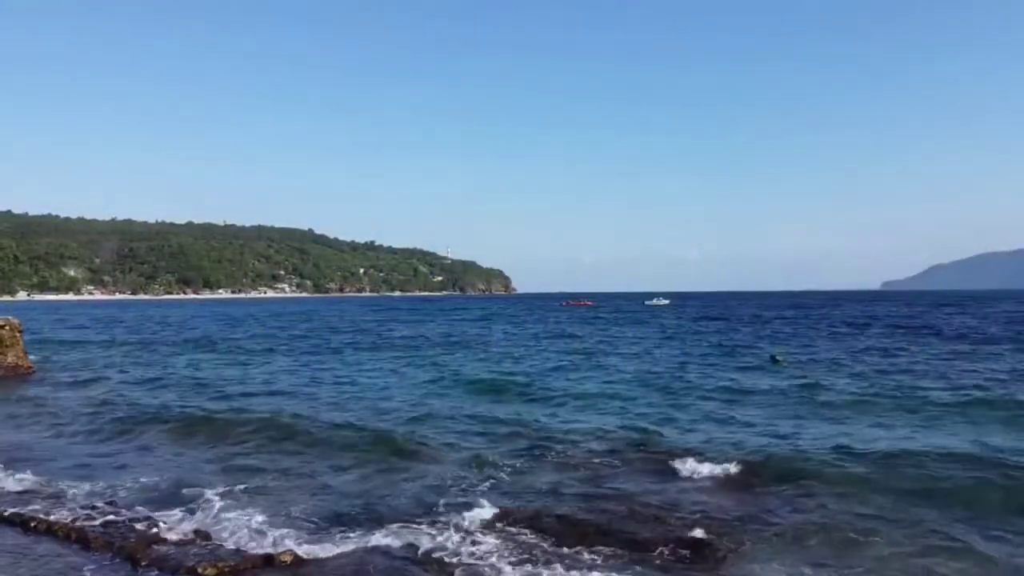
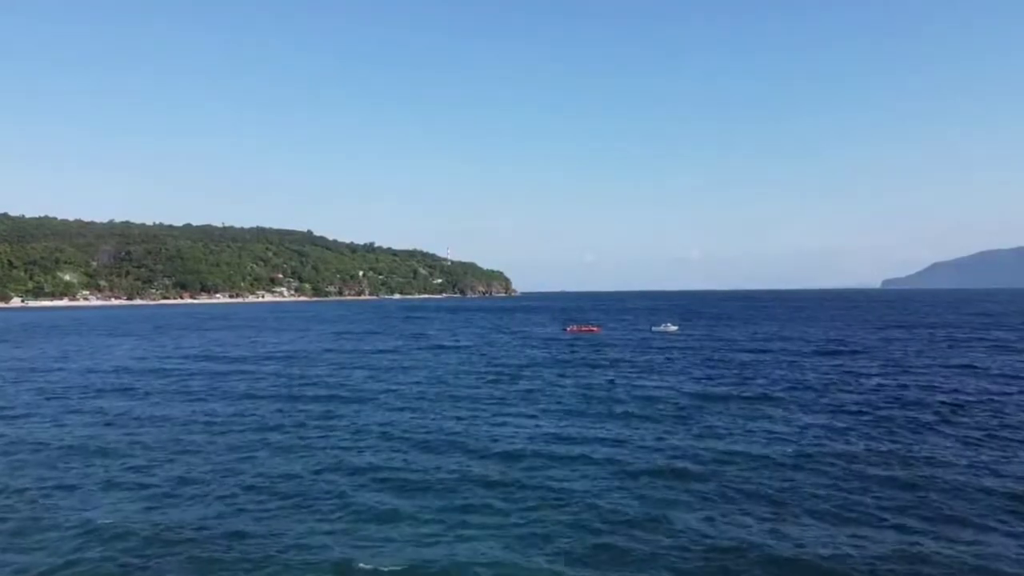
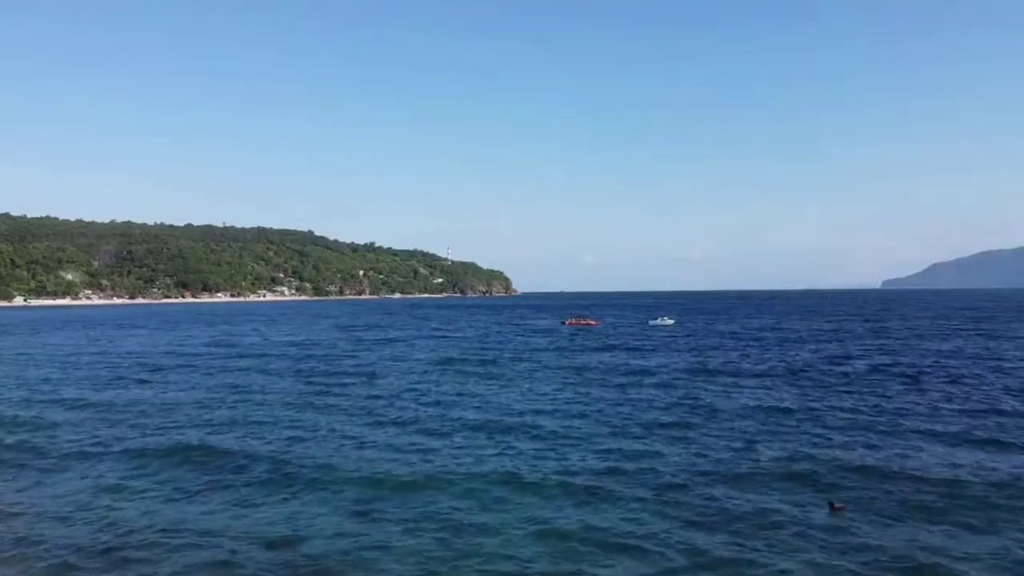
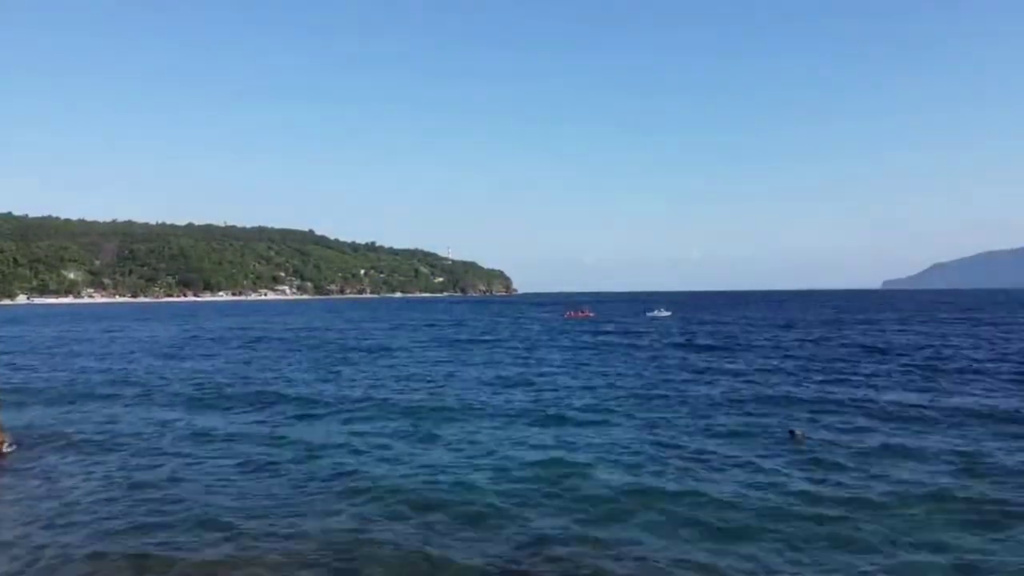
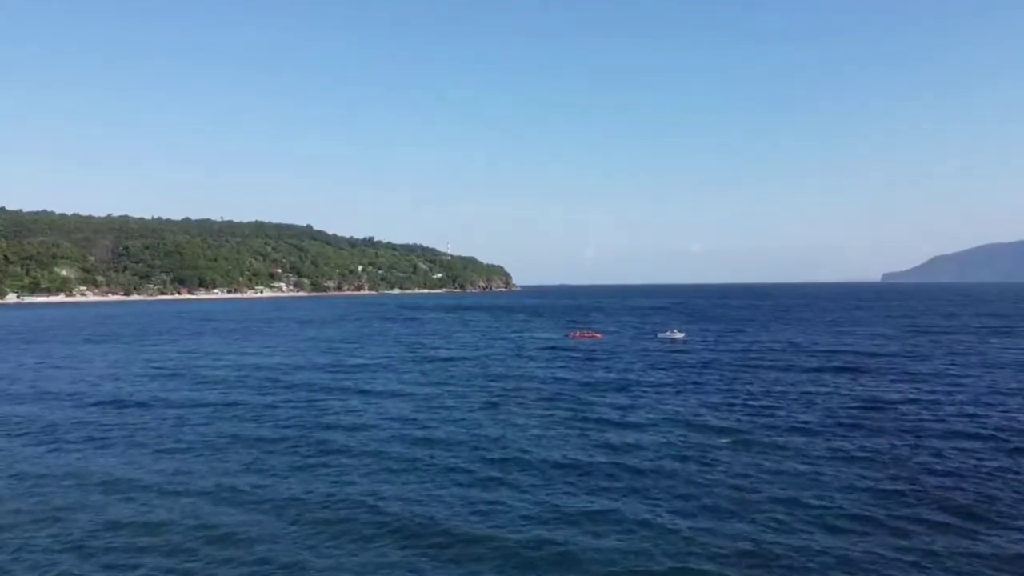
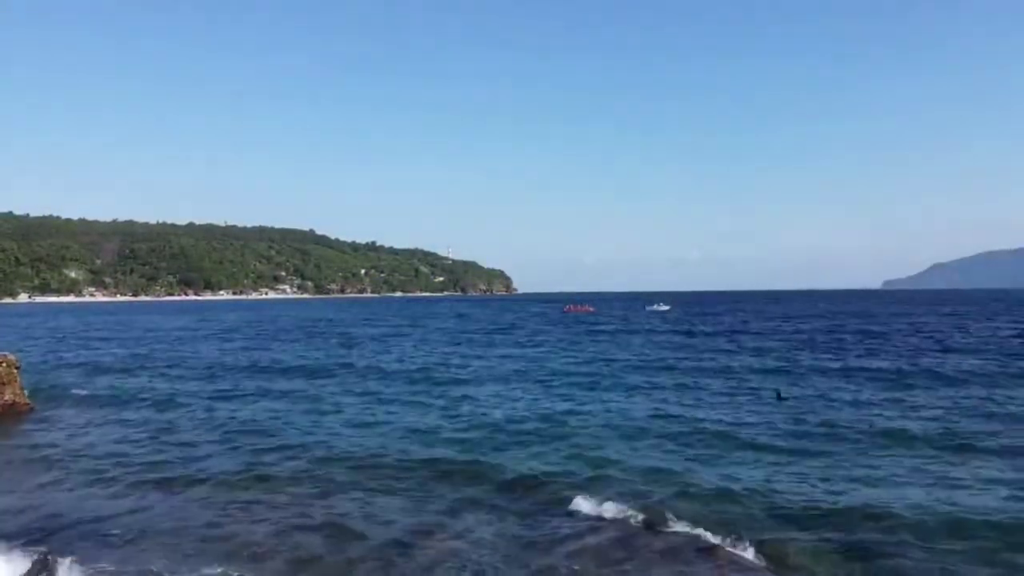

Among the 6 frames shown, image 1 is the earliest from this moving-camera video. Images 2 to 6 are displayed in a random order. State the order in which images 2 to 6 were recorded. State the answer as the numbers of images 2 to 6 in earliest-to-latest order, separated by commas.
6, 4, 3, 2, 5
